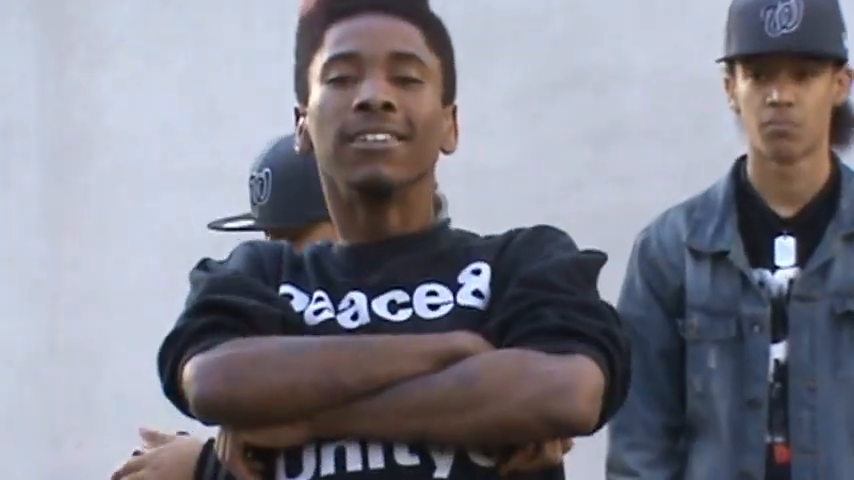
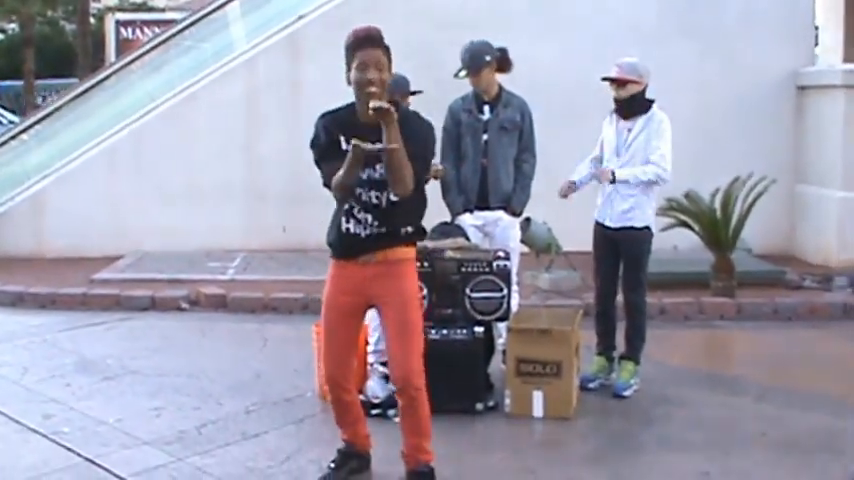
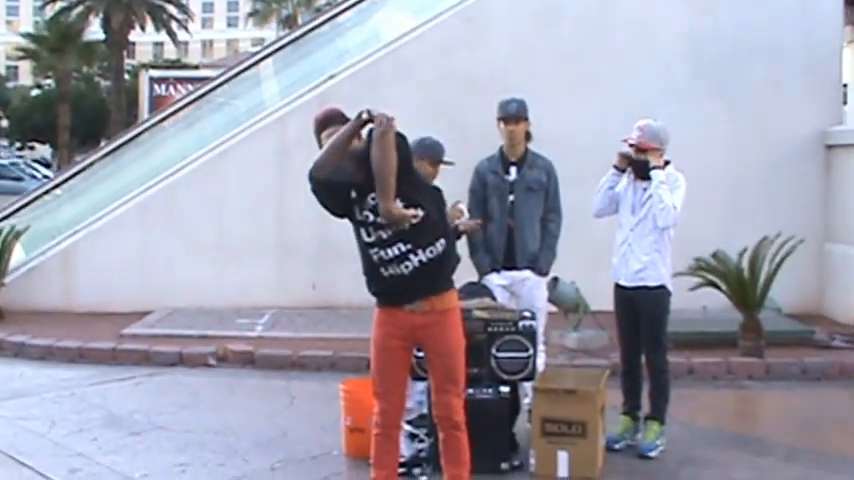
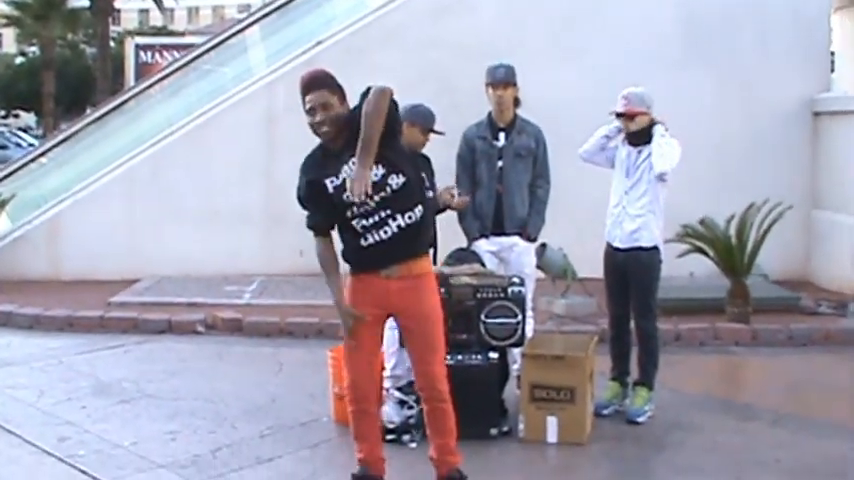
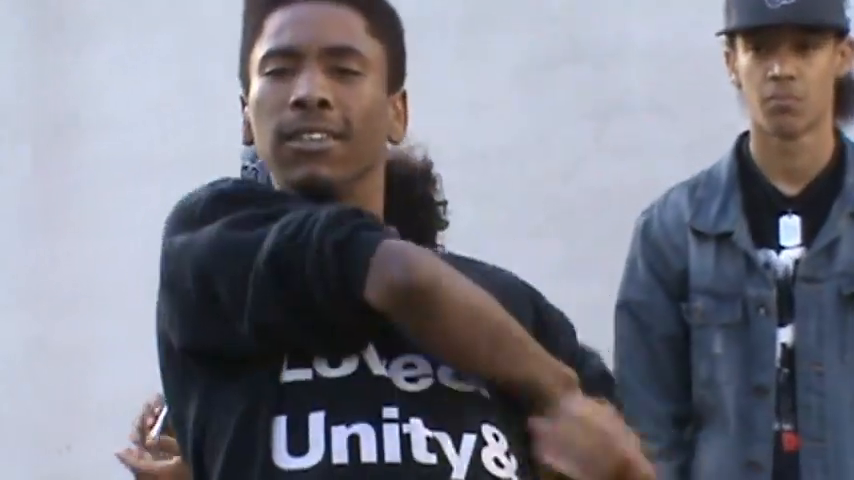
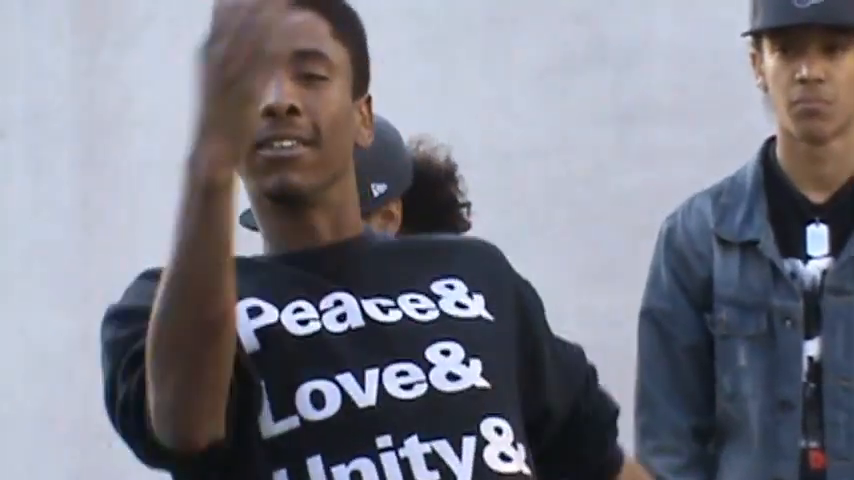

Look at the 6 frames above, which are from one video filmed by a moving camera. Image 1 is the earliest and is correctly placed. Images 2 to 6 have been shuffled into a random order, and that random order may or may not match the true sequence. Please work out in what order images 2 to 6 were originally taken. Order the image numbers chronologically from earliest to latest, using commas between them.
5, 6, 3, 4, 2
